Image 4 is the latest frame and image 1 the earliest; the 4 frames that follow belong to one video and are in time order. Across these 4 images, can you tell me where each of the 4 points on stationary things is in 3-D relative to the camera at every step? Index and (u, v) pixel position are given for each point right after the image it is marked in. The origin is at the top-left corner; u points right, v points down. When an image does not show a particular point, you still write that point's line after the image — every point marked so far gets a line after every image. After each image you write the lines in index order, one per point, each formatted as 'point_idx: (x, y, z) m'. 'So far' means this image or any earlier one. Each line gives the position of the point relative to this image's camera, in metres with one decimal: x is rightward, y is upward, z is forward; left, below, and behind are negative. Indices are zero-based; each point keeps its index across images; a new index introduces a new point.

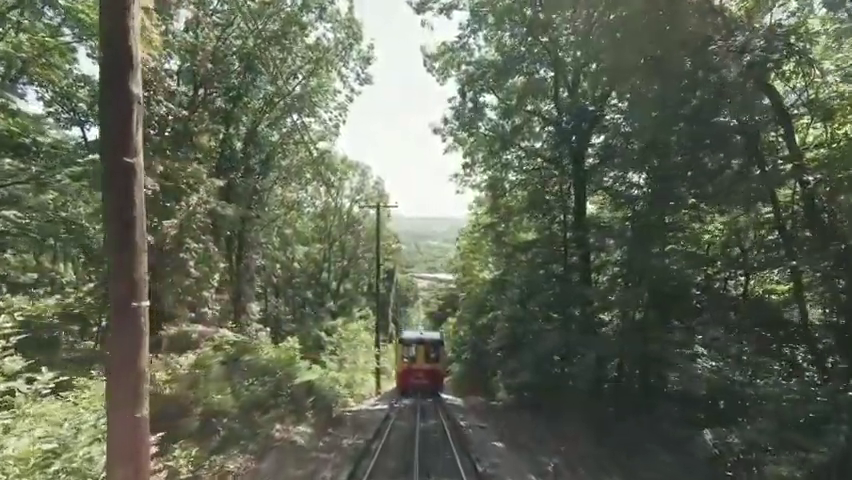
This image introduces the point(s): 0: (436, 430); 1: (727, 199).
0: (+0.5, -10.4, +15.9) m
1: (+16.2, +2.2, +16.2) m
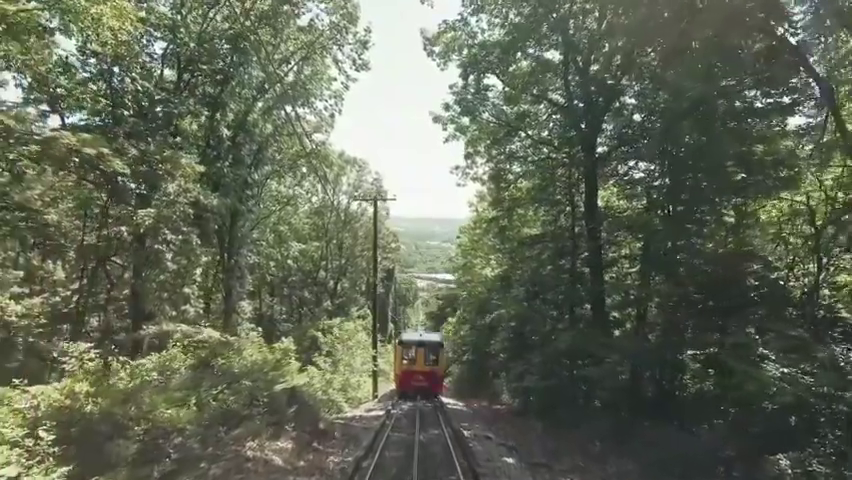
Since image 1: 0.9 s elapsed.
0: (+0.5, -9.9, +14.4) m
1: (+16.2, +2.7, +14.7) m
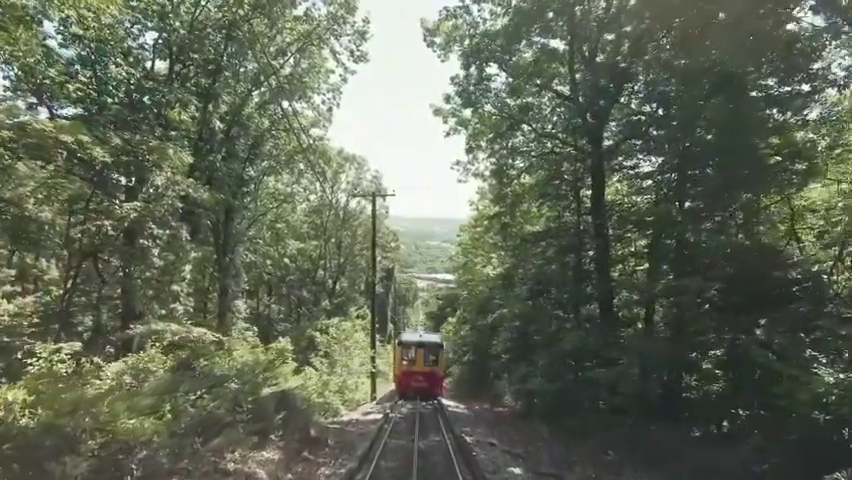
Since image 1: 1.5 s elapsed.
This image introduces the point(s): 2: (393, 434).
0: (+0.5, -9.6, +13.6) m
1: (+16.3, +2.9, +14.0) m
2: (-1.8, -10.4, +16.0) m
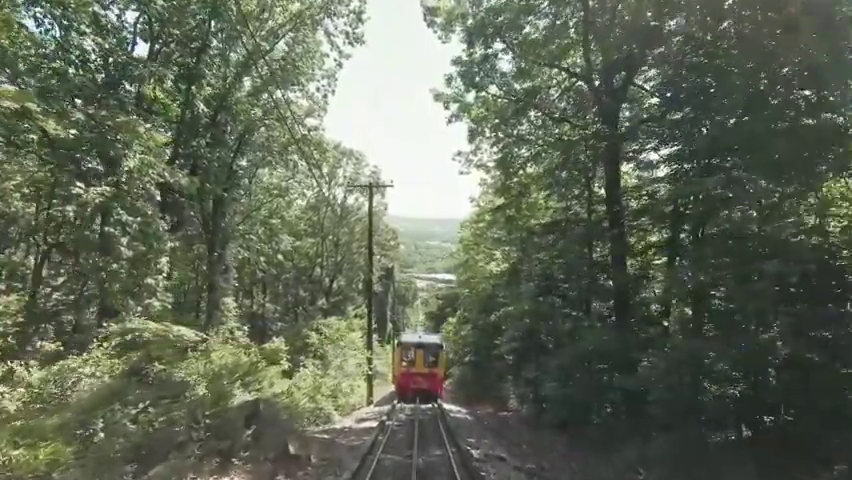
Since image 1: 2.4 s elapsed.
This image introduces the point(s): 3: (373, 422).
0: (+0.5, -9.1, +12.1) m
1: (+16.3, +3.4, +12.5) m
2: (-1.8, -9.9, +14.5) m
3: (-3.2, -11.1, +18.4) m
